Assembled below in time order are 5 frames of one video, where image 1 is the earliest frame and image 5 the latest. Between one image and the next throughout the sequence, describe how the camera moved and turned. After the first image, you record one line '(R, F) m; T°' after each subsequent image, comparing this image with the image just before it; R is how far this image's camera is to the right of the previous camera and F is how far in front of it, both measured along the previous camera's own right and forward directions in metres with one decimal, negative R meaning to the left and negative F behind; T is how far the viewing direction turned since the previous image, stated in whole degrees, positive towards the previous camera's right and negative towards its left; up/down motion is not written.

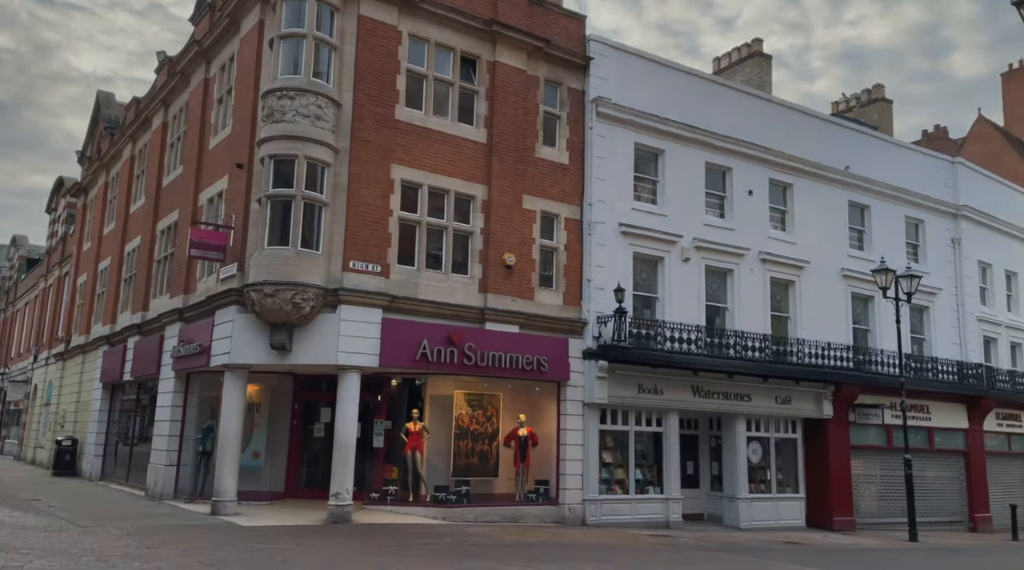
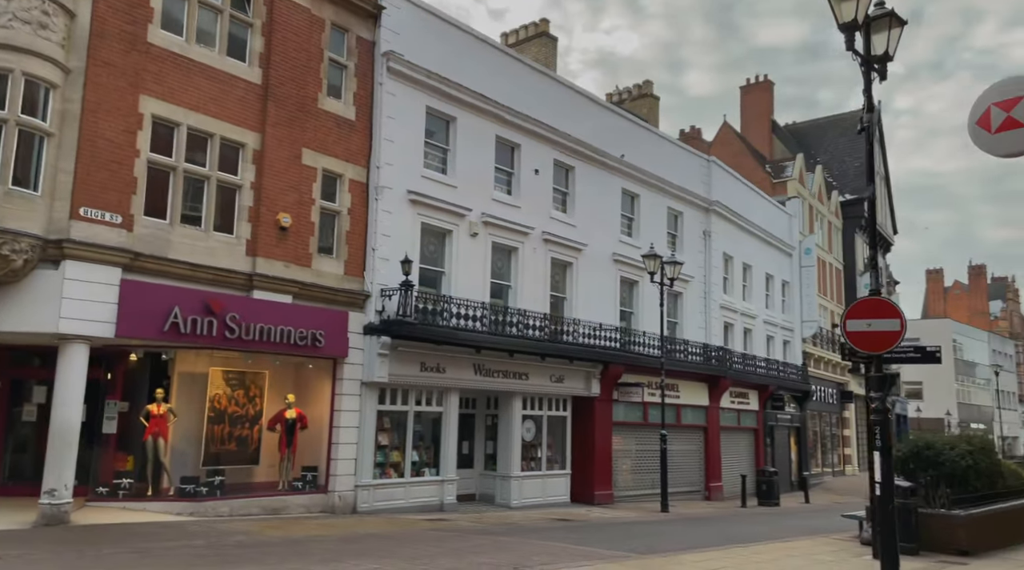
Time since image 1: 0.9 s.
(-0.6, +1.5) m; +17°
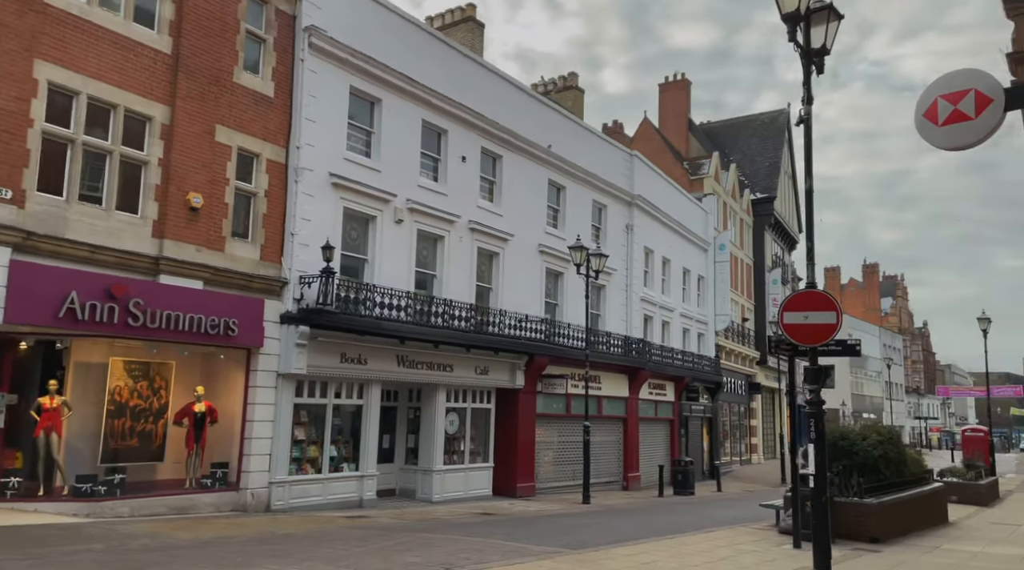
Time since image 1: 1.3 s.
(-0.3, +0.5) m; +6°
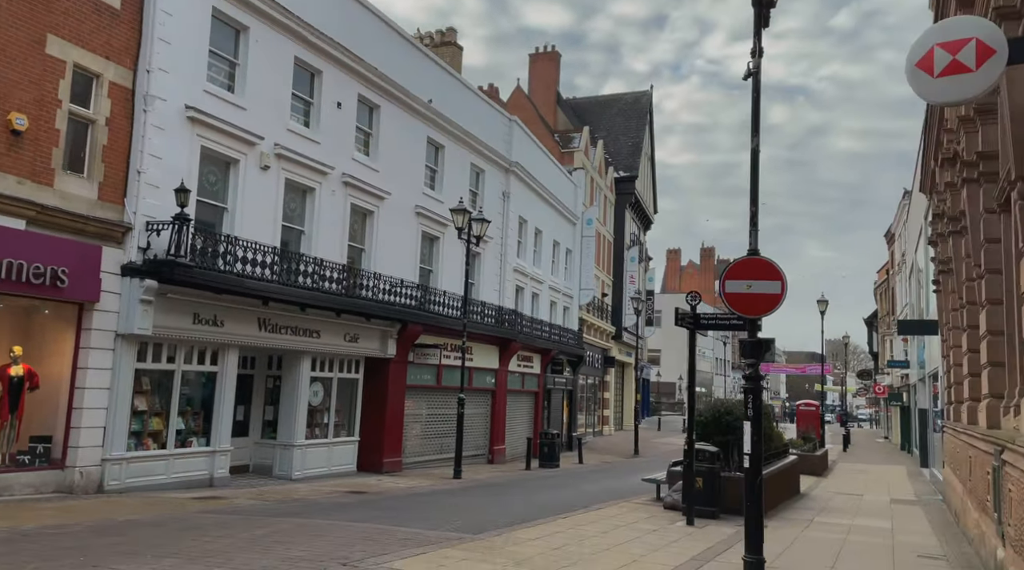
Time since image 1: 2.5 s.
(-0.6, +1.3) m; +11°
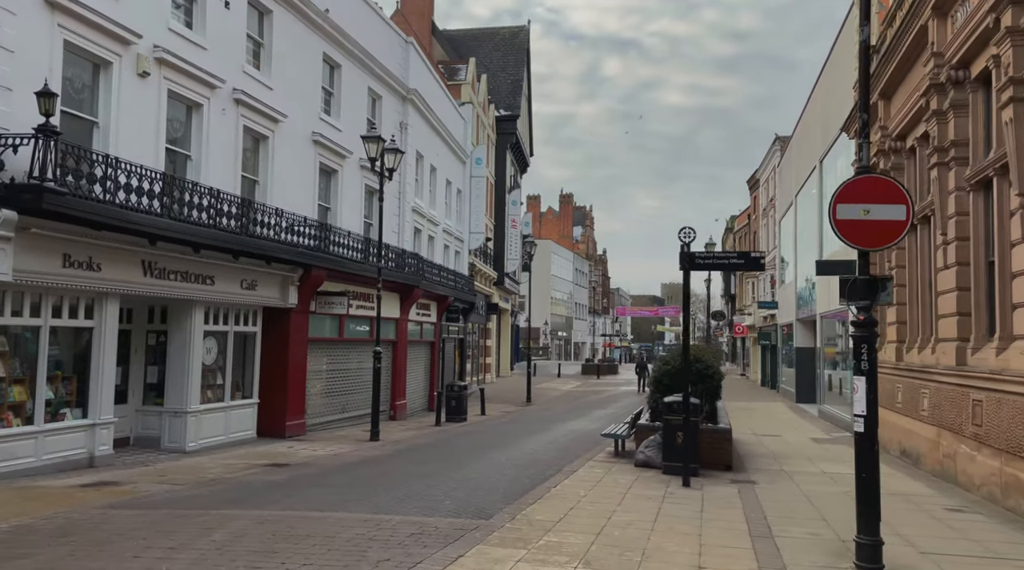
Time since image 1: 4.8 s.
(-1.6, +2.1) m; +11°
